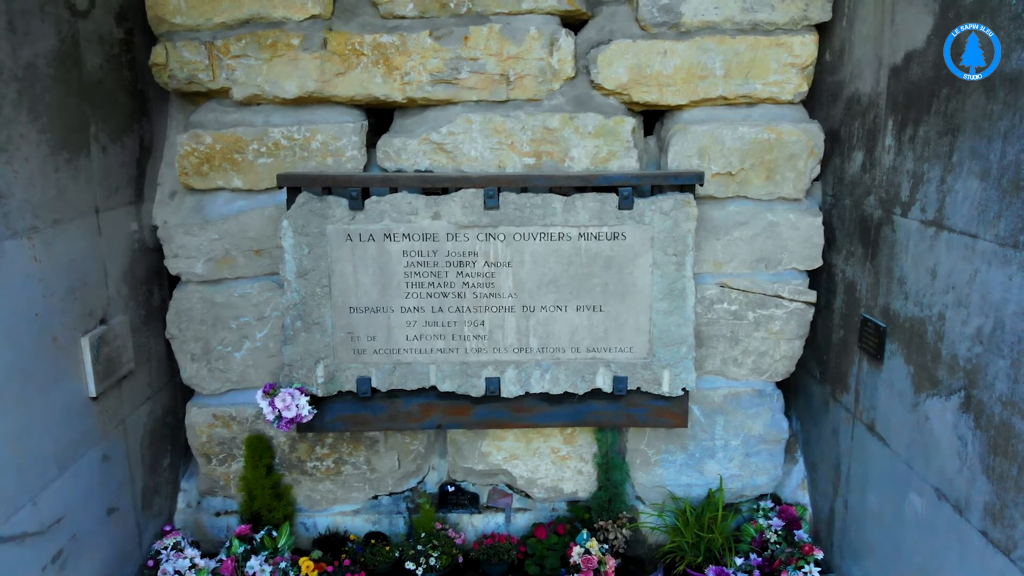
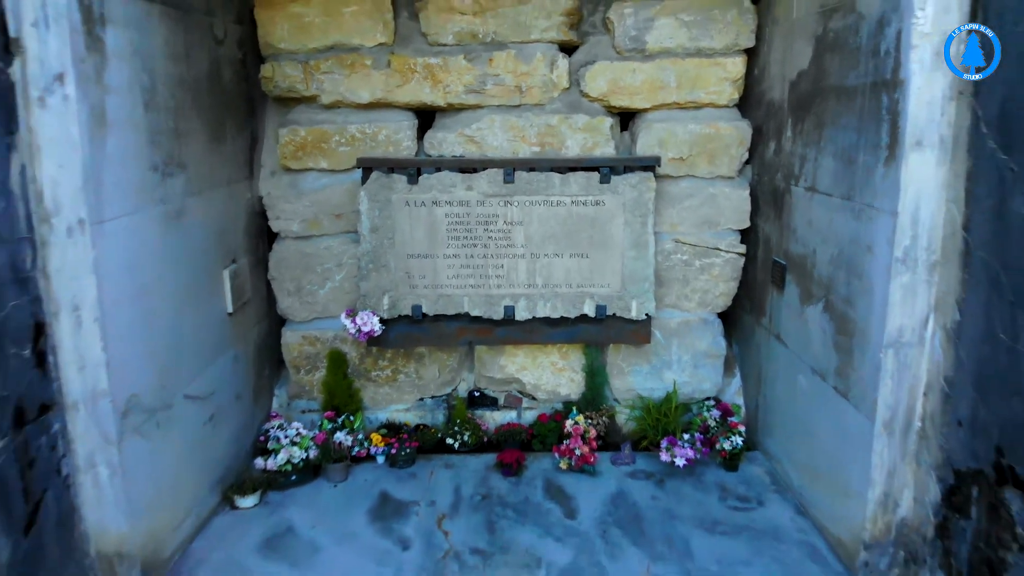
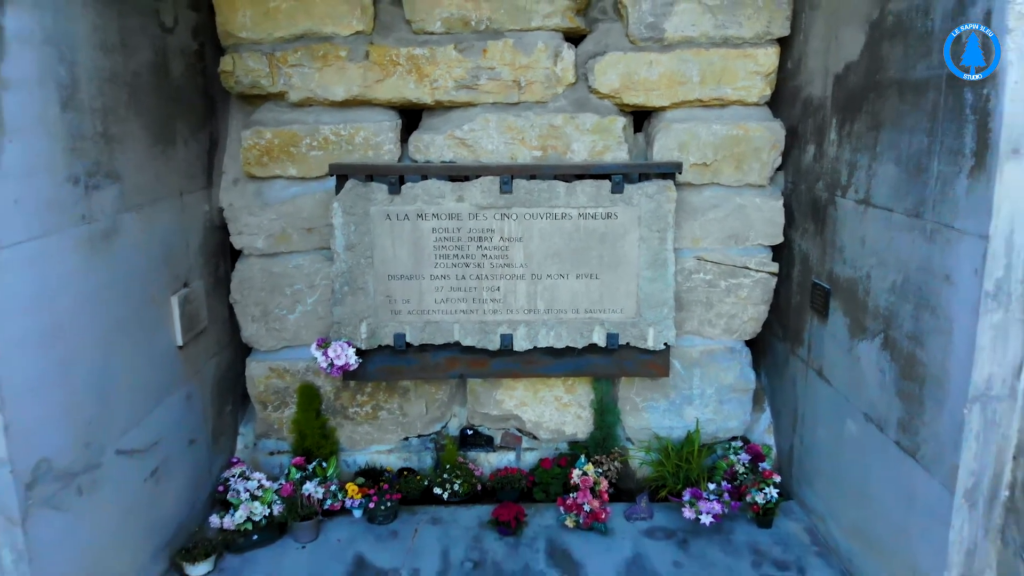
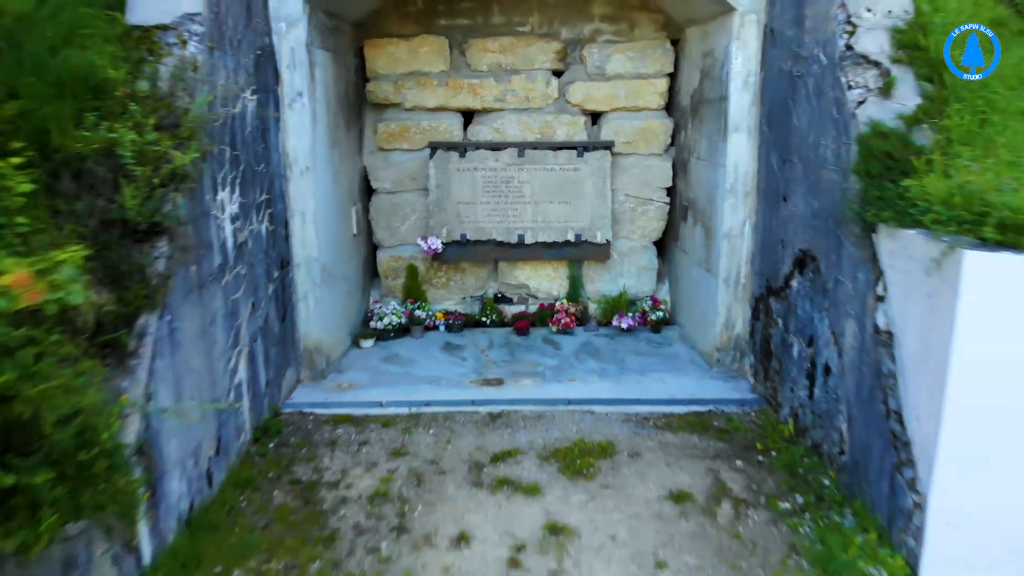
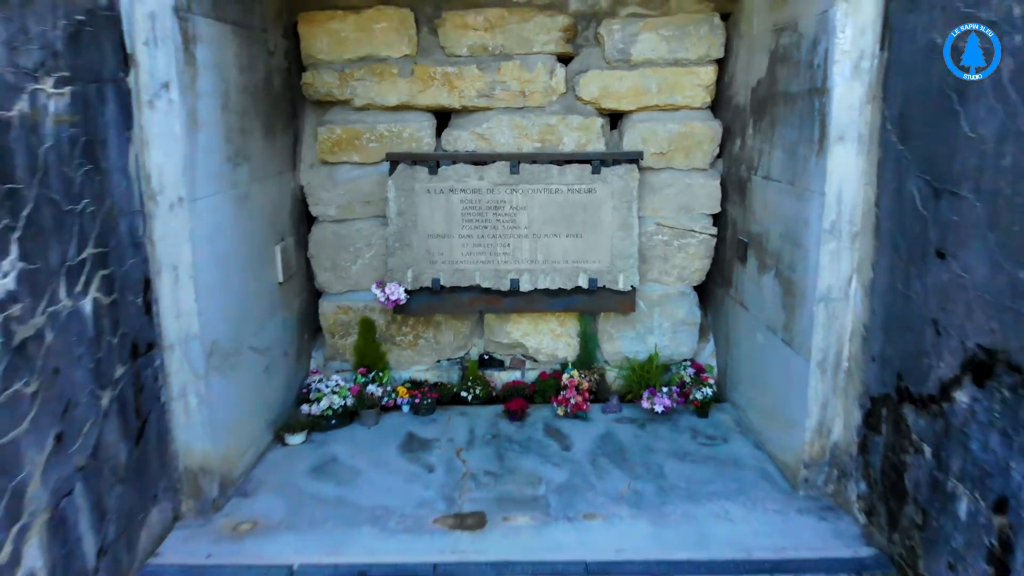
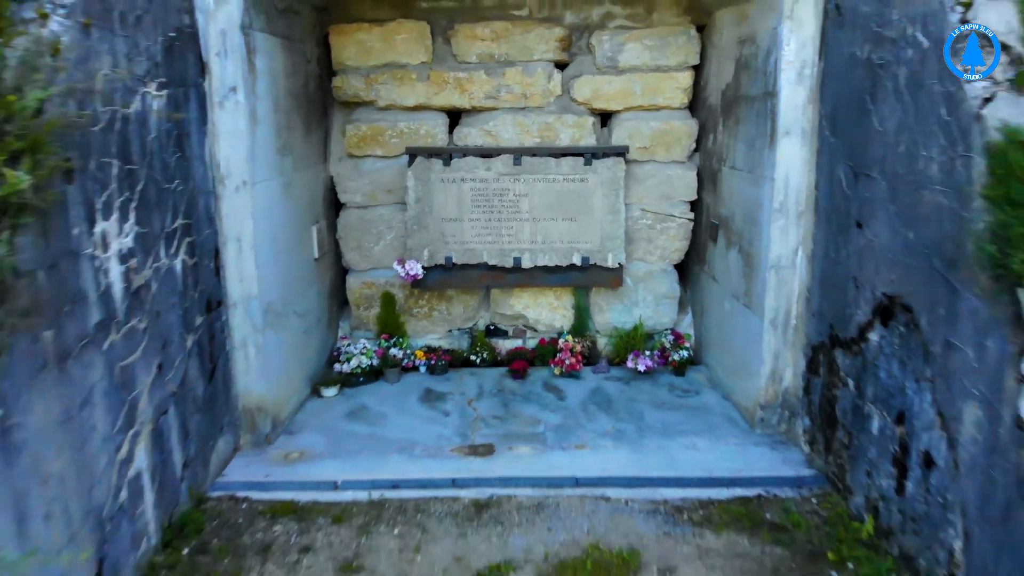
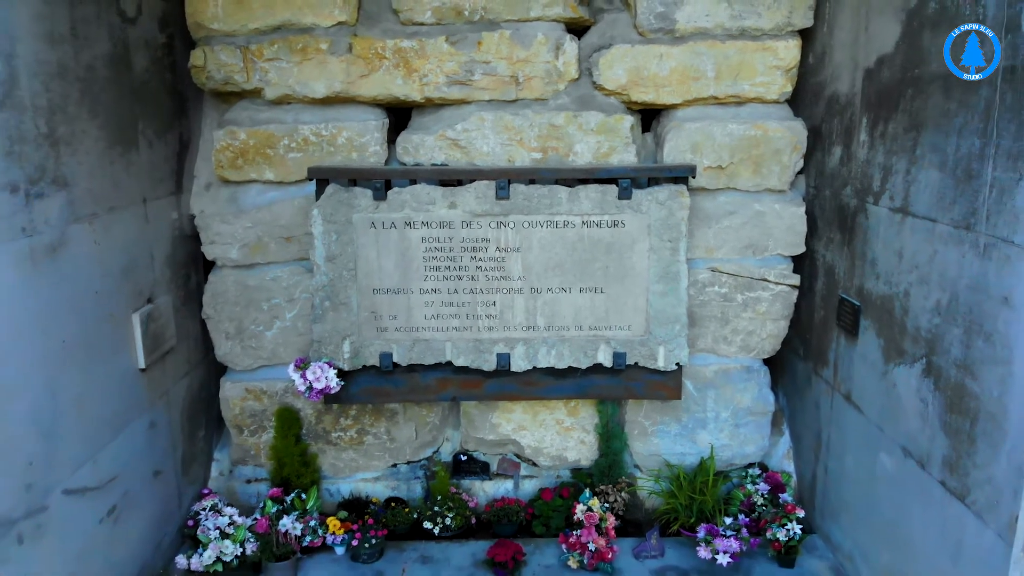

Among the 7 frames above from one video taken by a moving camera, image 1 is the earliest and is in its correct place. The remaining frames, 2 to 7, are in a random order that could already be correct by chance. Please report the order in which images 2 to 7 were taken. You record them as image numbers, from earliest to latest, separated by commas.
7, 3, 2, 5, 6, 4
